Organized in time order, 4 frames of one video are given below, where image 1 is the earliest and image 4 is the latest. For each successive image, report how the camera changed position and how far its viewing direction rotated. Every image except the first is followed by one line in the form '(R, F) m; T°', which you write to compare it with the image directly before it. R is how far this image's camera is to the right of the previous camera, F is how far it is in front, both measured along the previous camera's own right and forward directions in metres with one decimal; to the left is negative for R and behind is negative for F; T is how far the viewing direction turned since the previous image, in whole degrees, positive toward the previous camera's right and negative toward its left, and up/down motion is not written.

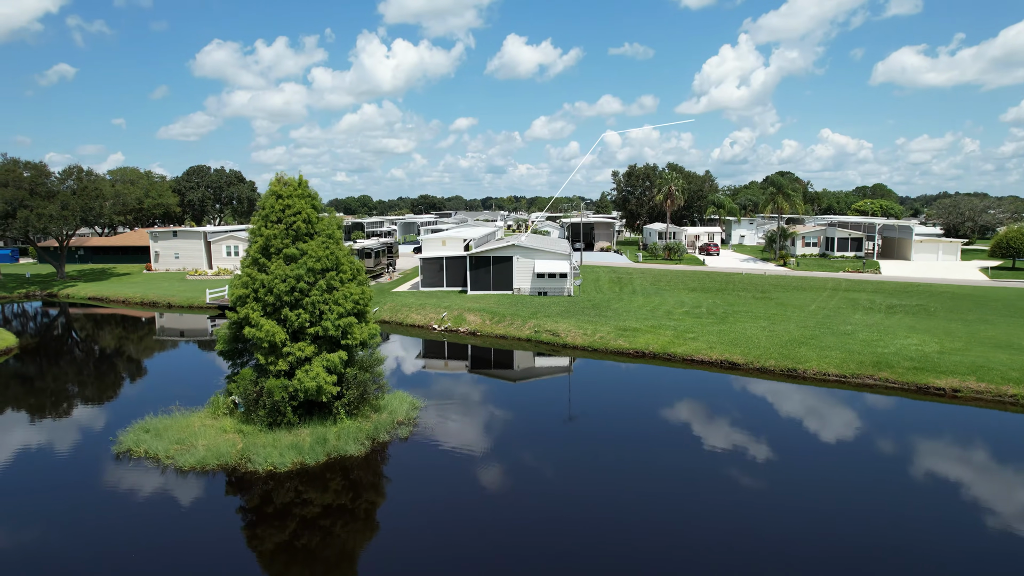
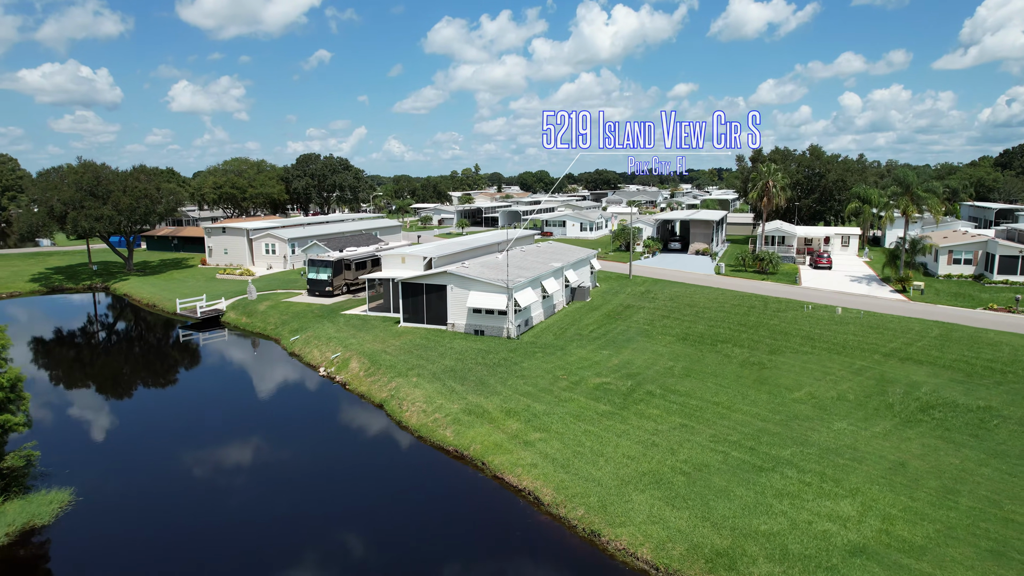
(+12.3, +8.5) m; -18°
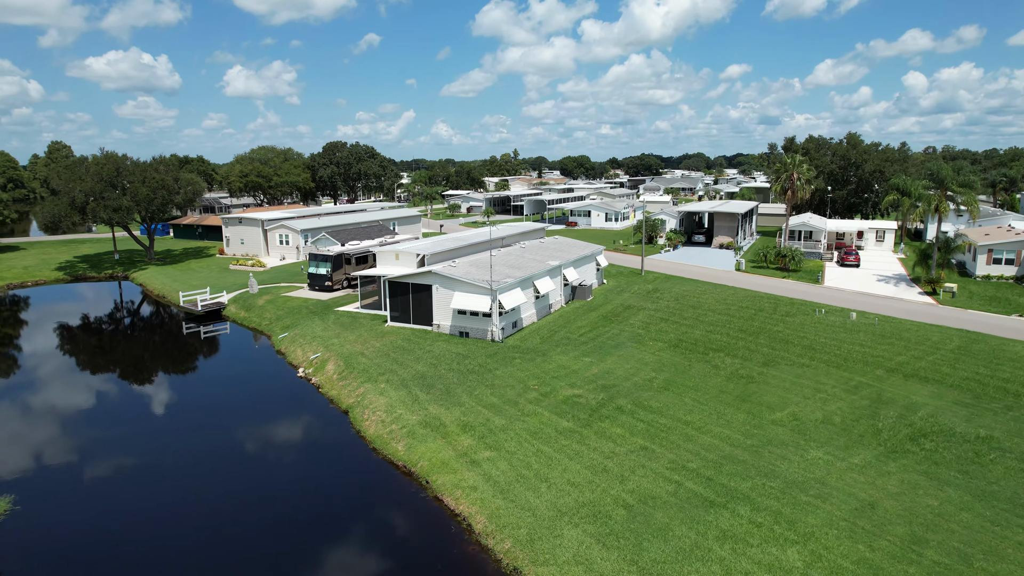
(+2.6, +1.1) m; -4°
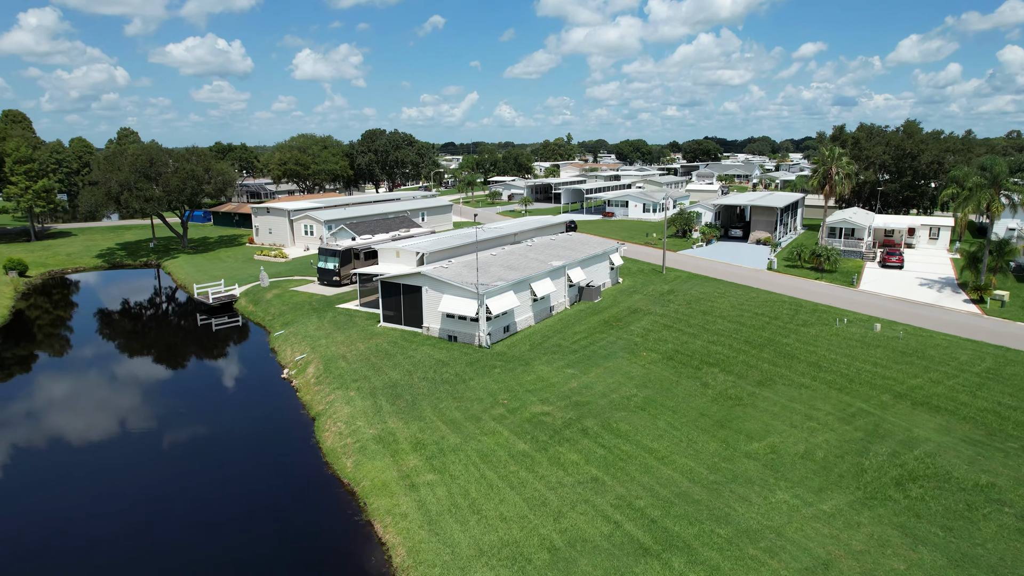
(+3.0, +1.2) m; -5°
